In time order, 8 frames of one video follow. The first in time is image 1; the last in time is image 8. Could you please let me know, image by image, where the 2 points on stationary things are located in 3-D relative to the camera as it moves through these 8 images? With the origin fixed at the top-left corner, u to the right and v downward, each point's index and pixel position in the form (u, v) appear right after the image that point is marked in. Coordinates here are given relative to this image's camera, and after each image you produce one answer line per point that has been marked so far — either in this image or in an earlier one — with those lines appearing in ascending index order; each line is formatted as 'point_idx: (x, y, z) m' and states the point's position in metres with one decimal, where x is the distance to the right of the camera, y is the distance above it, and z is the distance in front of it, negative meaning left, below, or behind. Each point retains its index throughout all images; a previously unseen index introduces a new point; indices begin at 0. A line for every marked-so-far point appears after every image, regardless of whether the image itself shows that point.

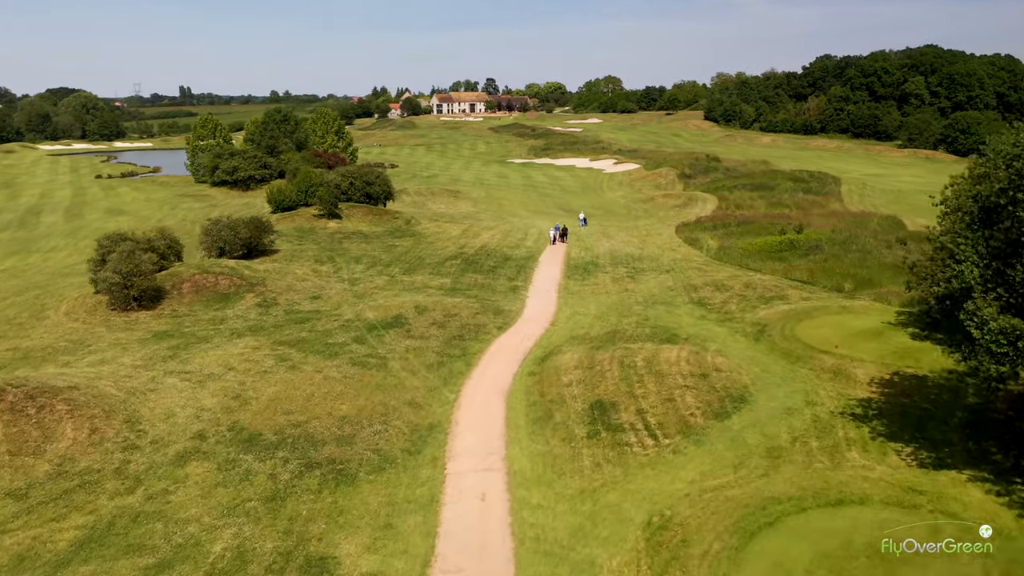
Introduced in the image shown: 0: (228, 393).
0: (-6.0, -2.2, +17.3) m
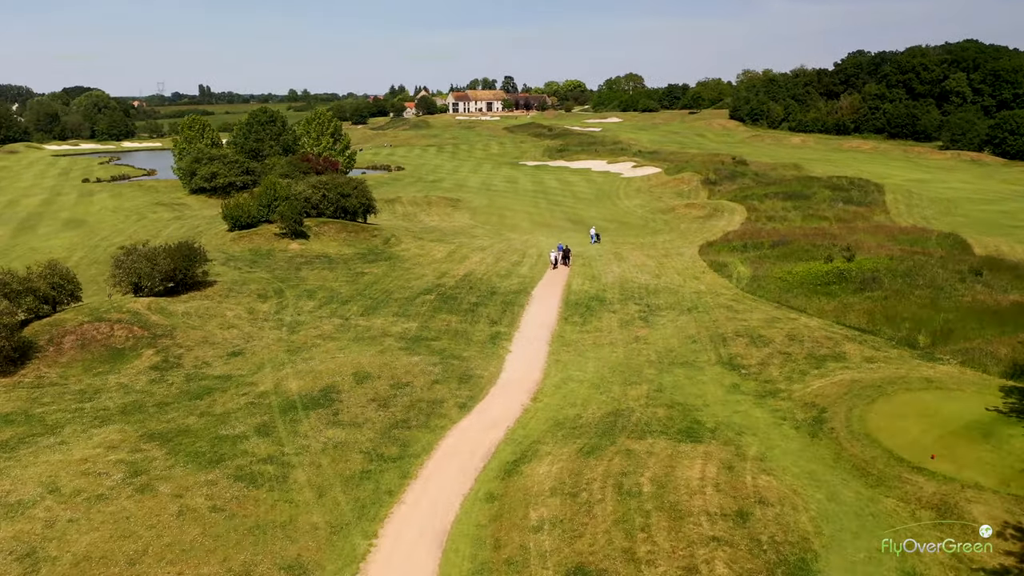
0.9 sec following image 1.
0: (-6.9, -3.6, +11.4) m
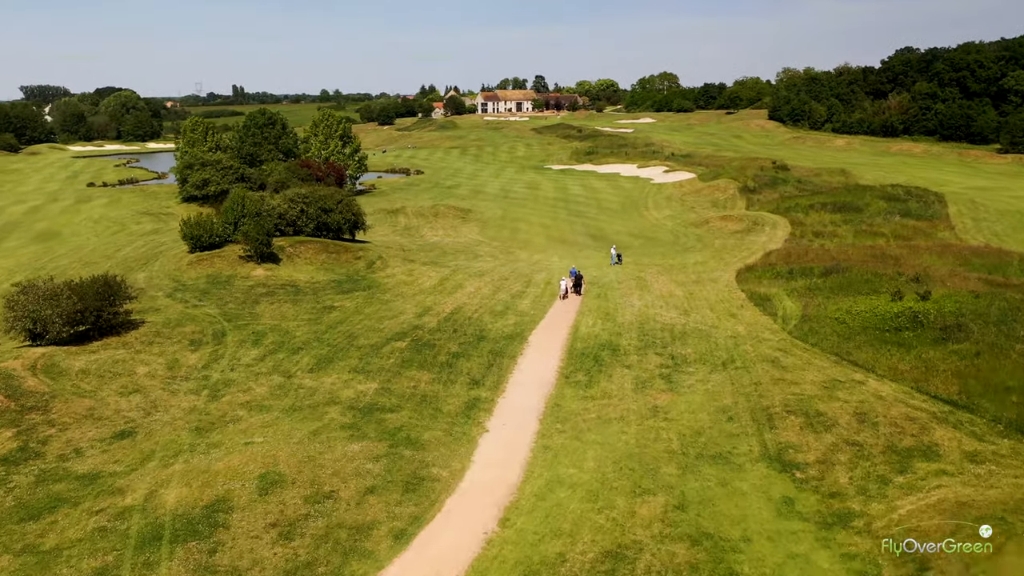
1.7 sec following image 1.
0: (-7.8, -4.8, +6.5) m
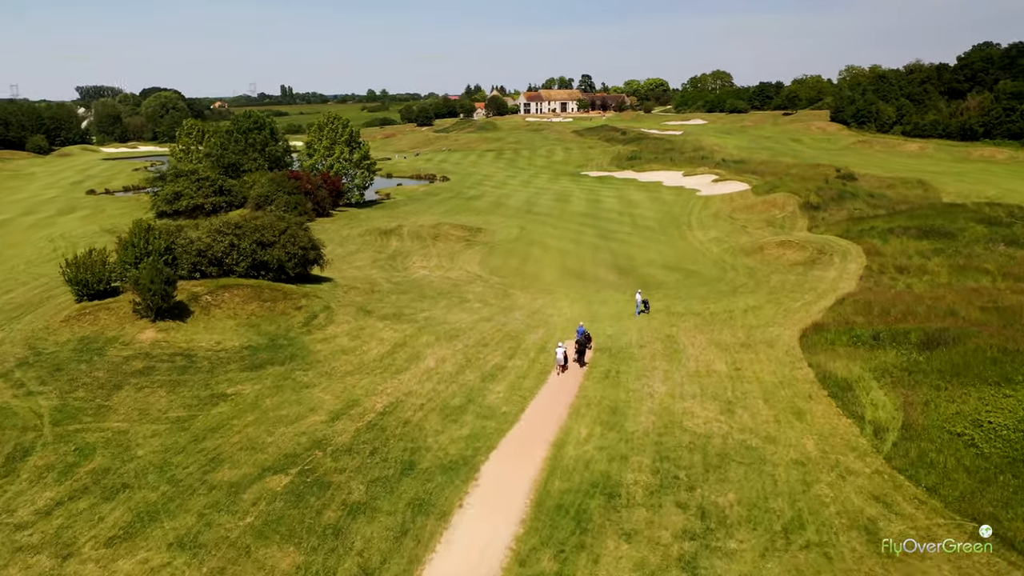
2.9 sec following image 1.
0: (-9.8, -6.6, -1.0) m
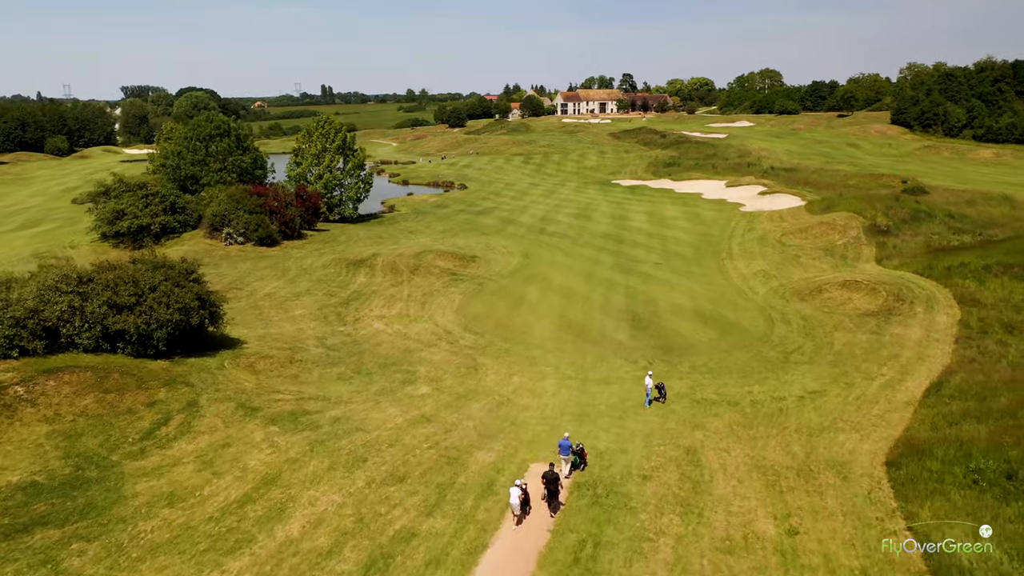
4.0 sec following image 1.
0: (-12.4, -8.4, -8.4) m
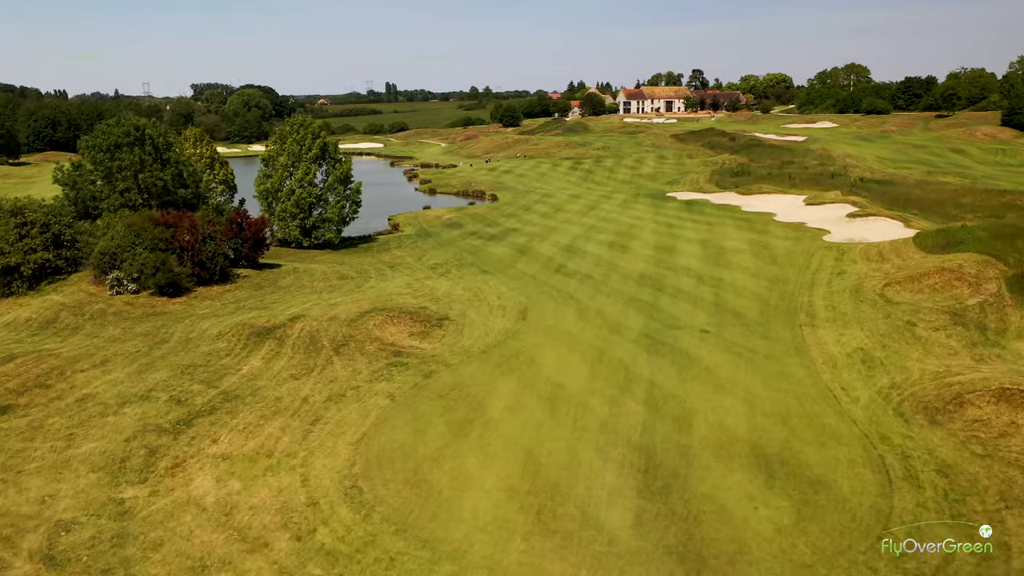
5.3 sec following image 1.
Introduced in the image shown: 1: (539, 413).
0: (-17.0, -10.8, -18.6) m
1: (+0.7, -3.0, +19.9) m
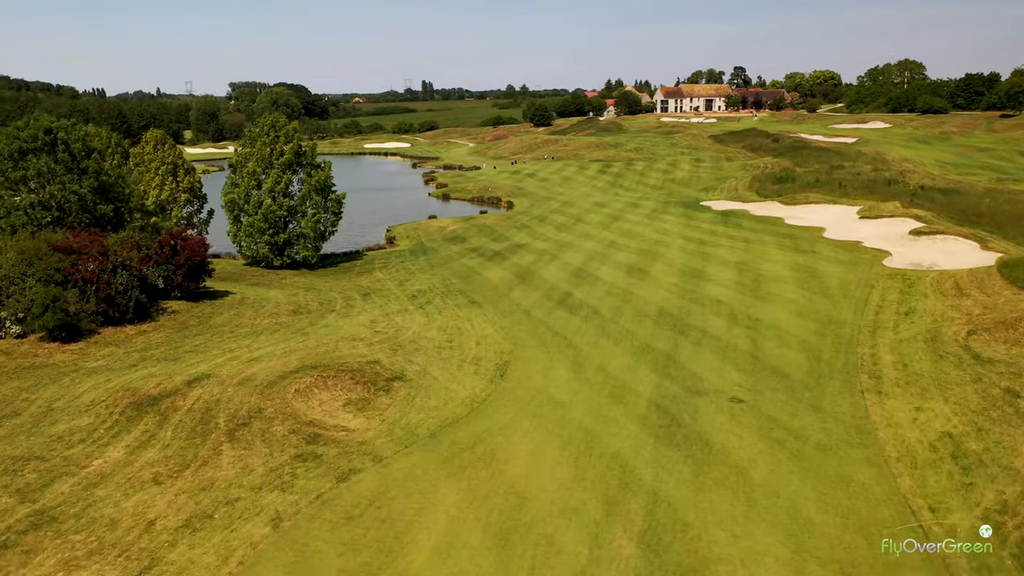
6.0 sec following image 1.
0: (-20.0, -12.0, -24.2) m
1: (-0.5, -4.4, +13.5) m
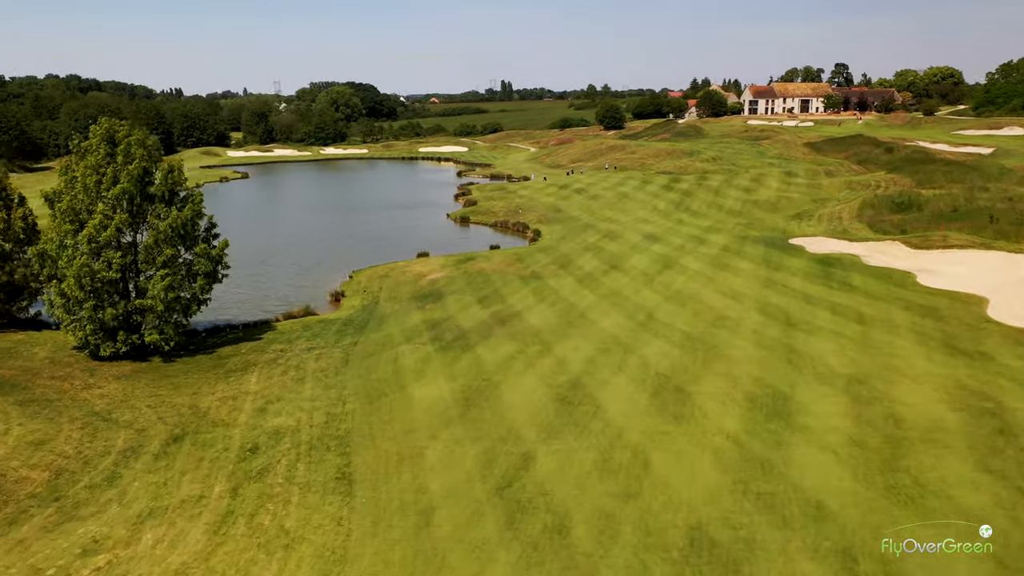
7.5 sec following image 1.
0: (-28.0, -14.9, -37.1) m
1: (-4.6, -7.8, -1.6) m
